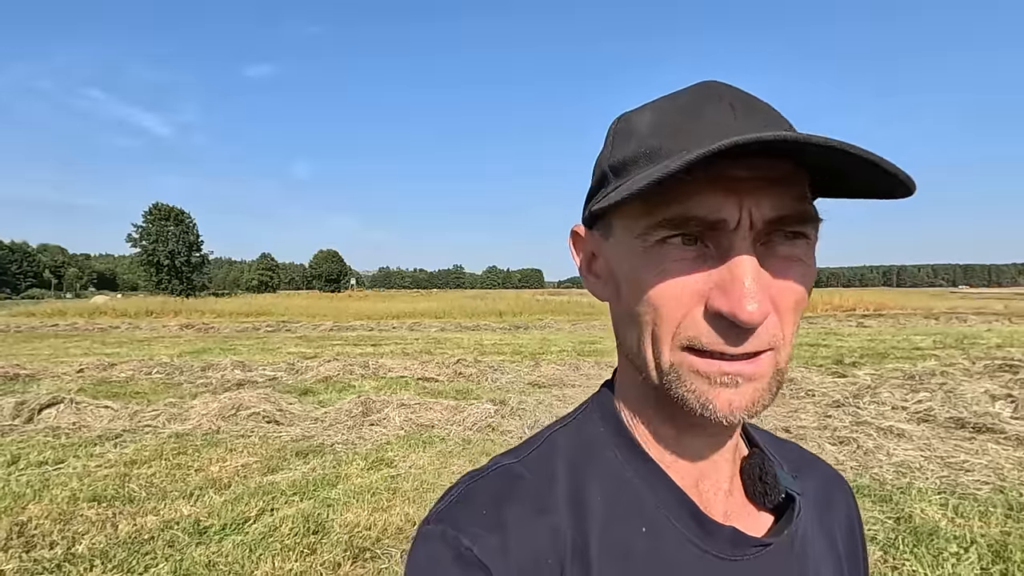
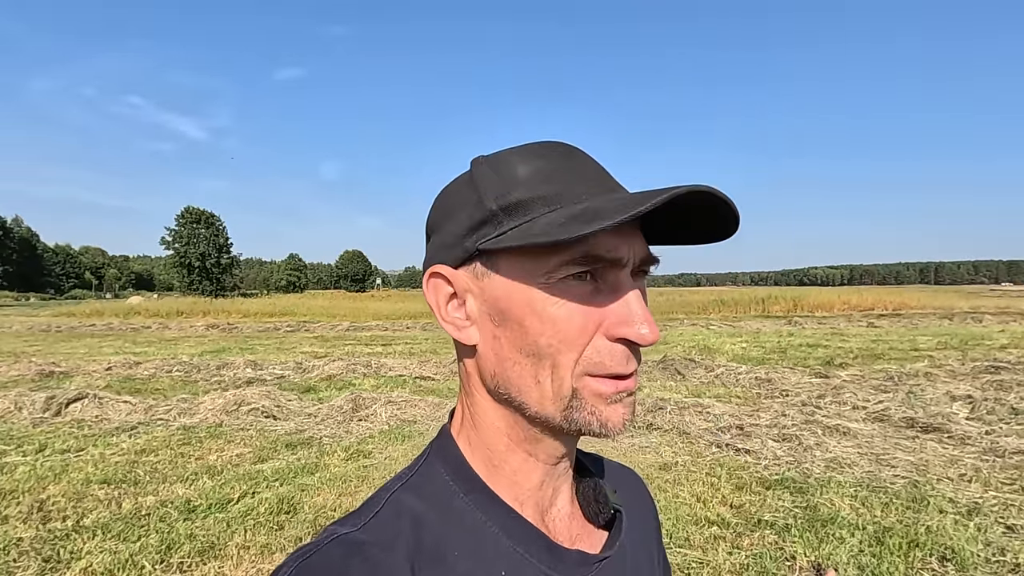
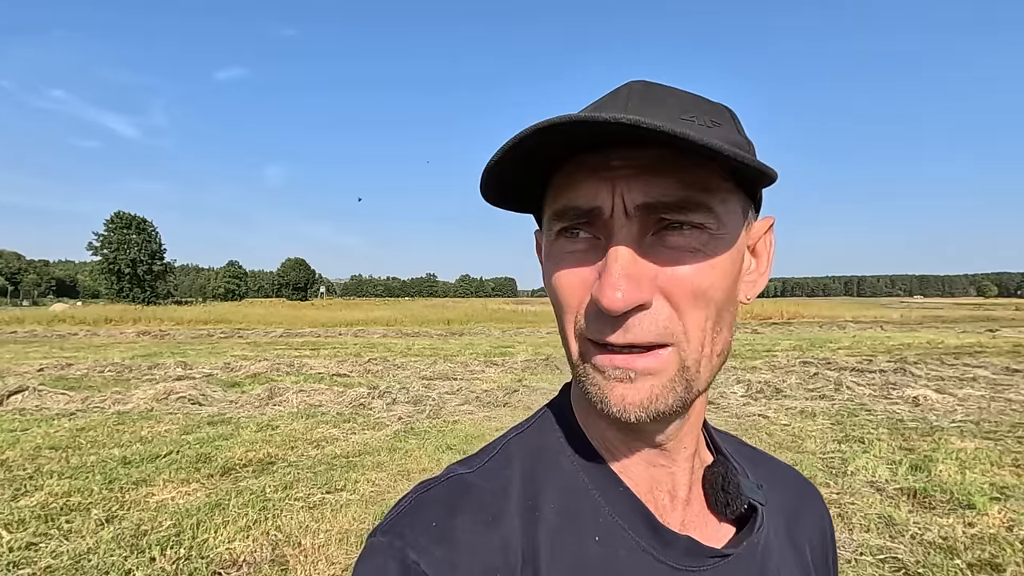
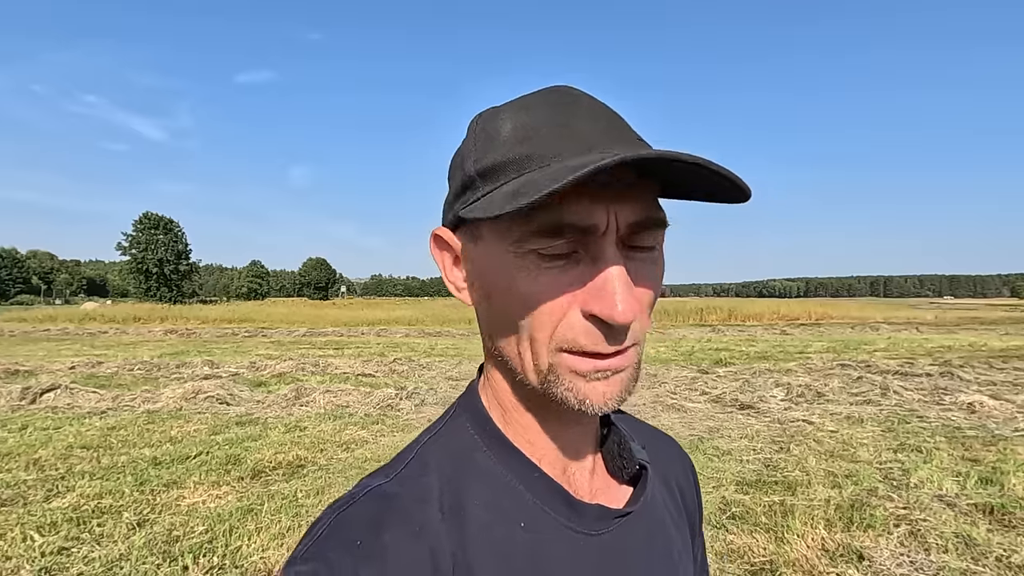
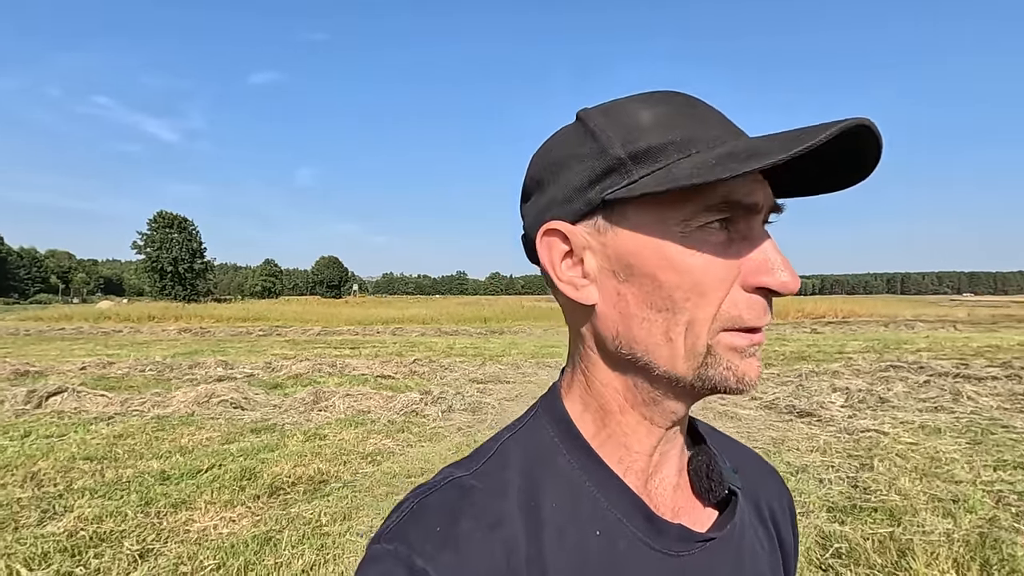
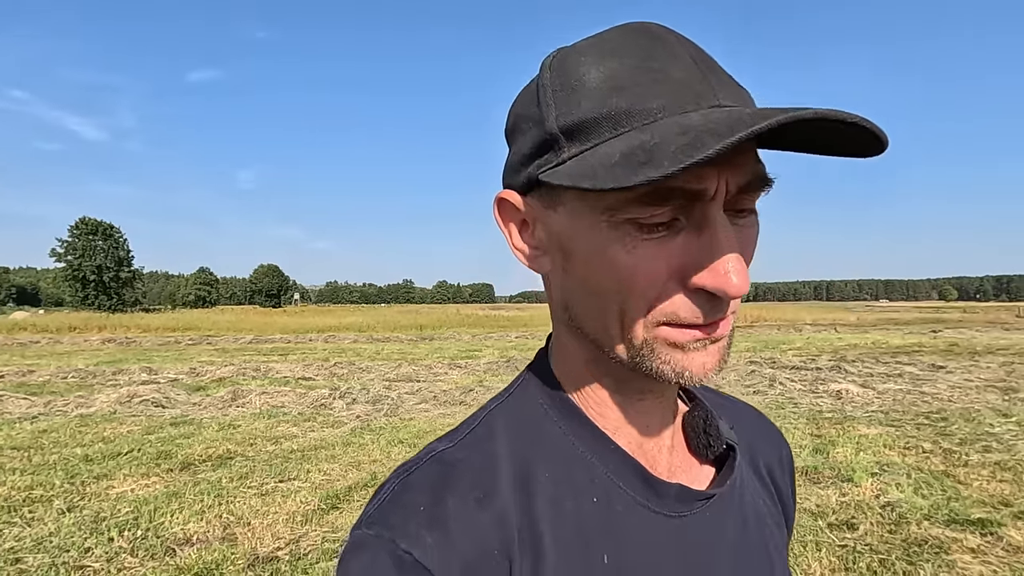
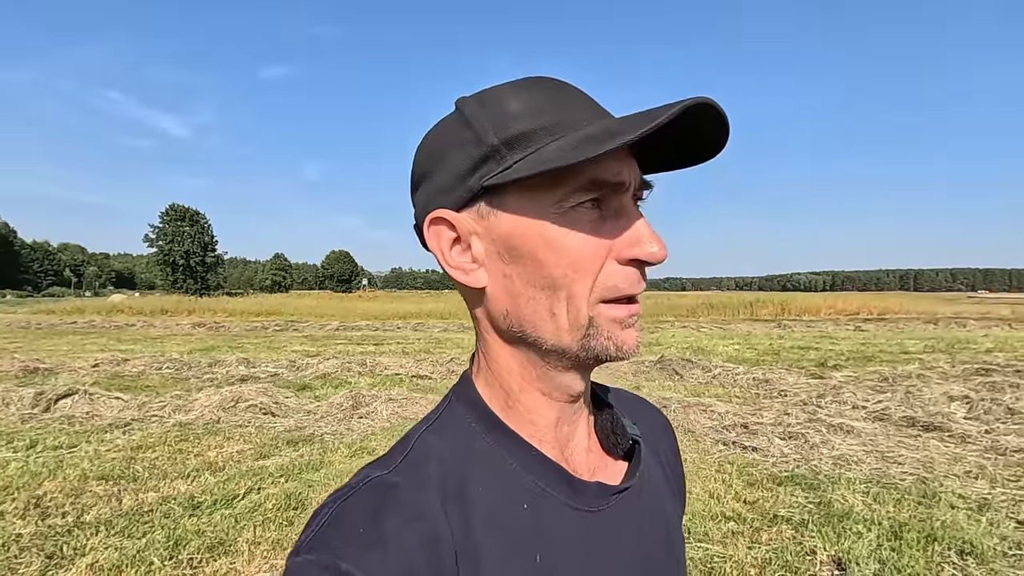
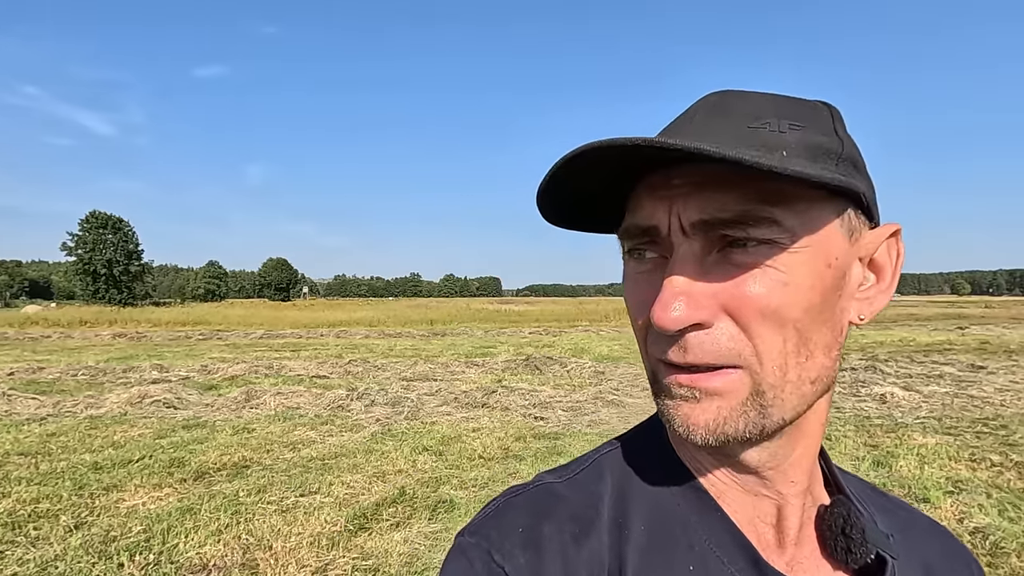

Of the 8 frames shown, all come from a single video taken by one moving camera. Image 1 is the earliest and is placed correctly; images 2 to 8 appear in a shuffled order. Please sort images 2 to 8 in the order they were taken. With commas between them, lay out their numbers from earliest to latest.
7, 2, 5, 4, 3, 8, 6
